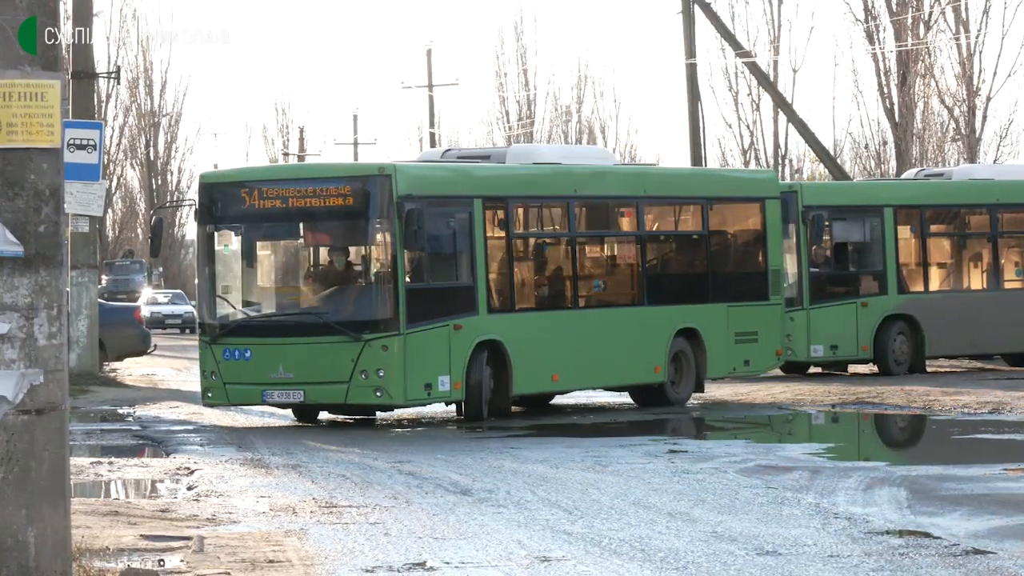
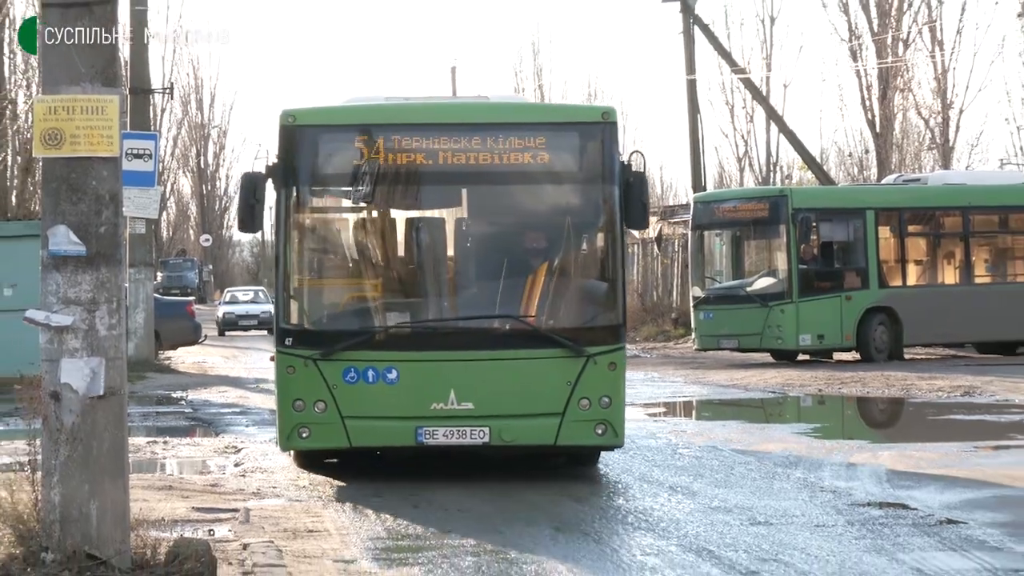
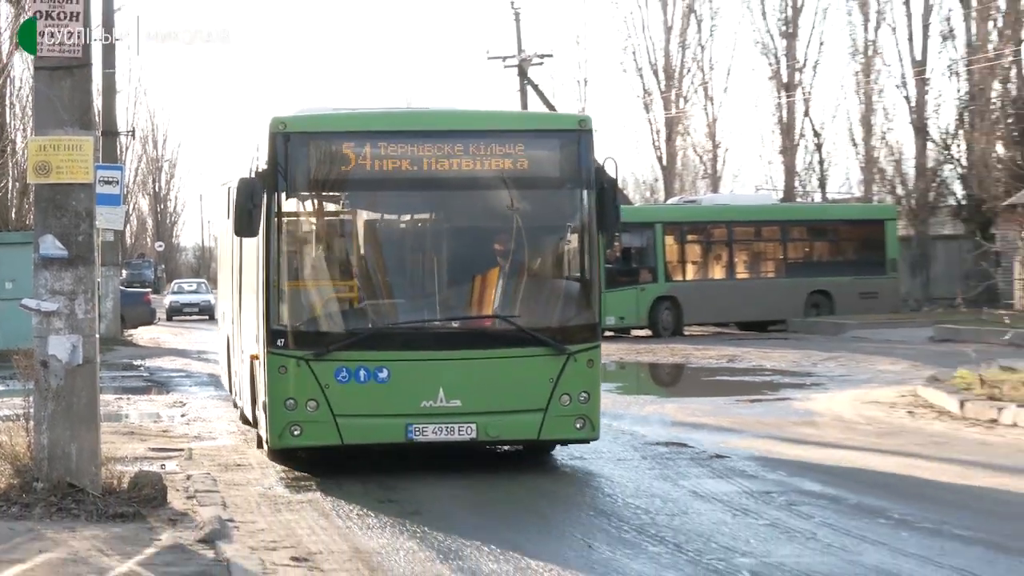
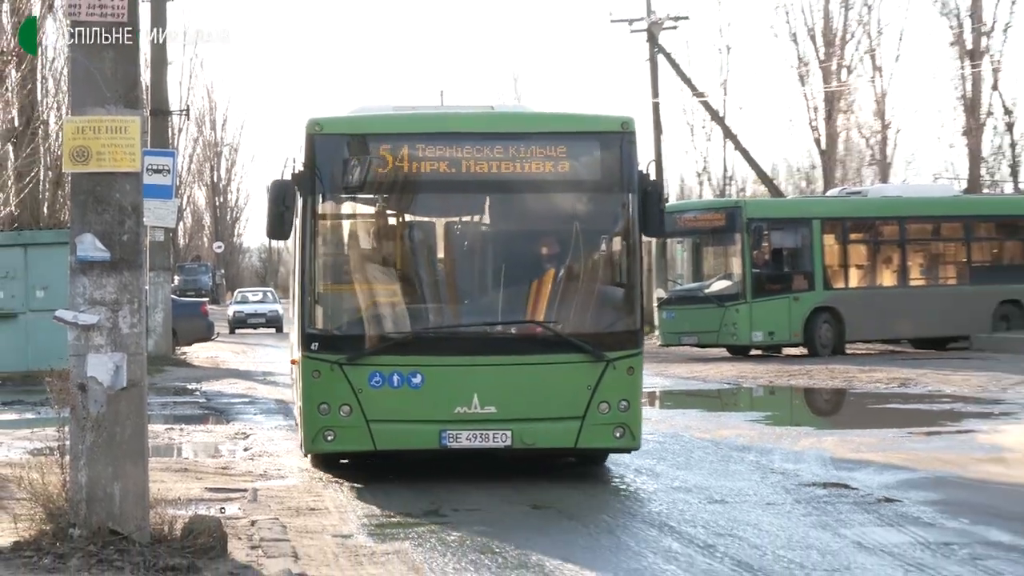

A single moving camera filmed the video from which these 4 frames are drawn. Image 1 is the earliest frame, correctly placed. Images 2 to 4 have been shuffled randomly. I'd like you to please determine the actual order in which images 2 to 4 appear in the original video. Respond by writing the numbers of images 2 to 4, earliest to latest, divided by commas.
2, 4, 3
